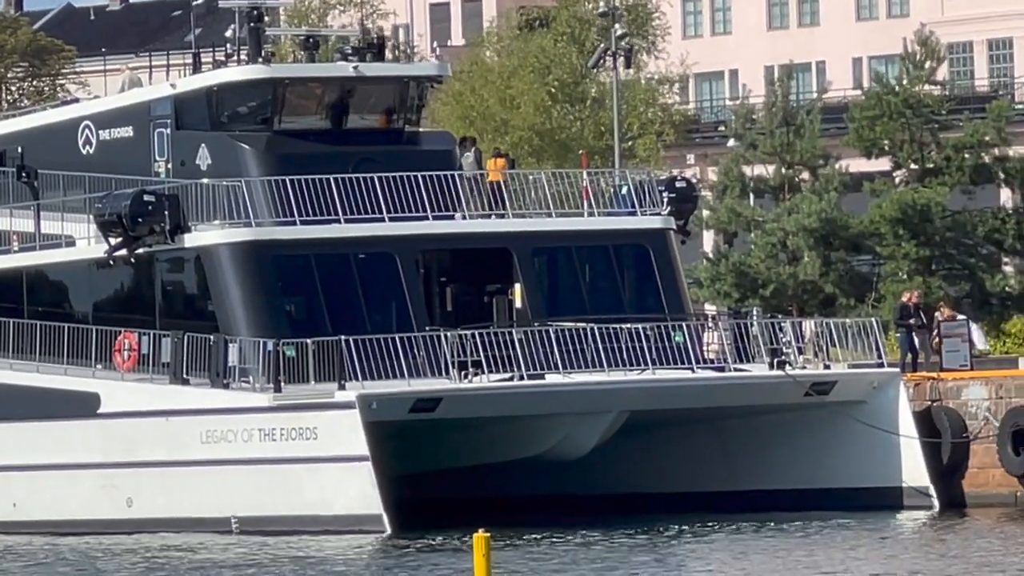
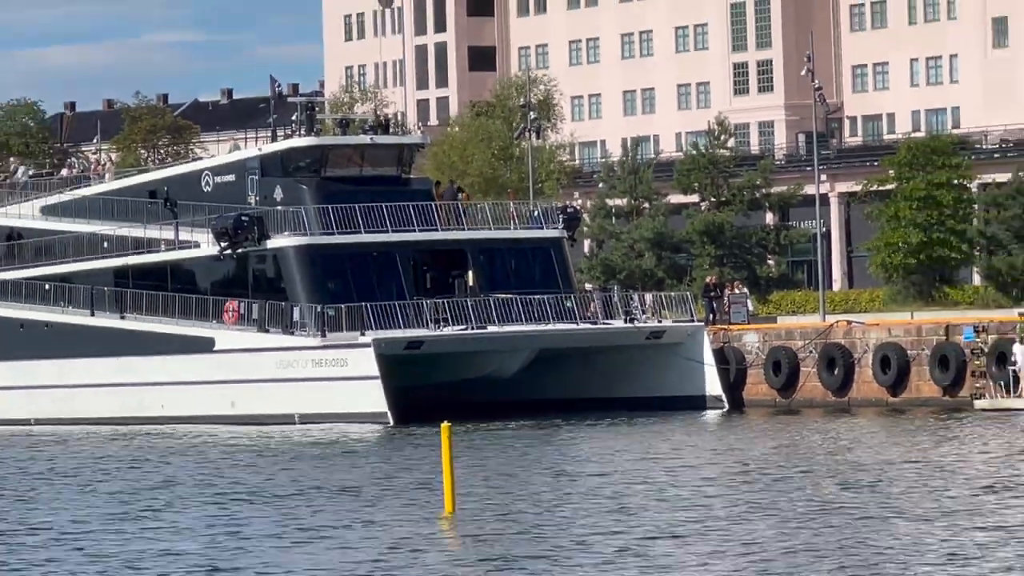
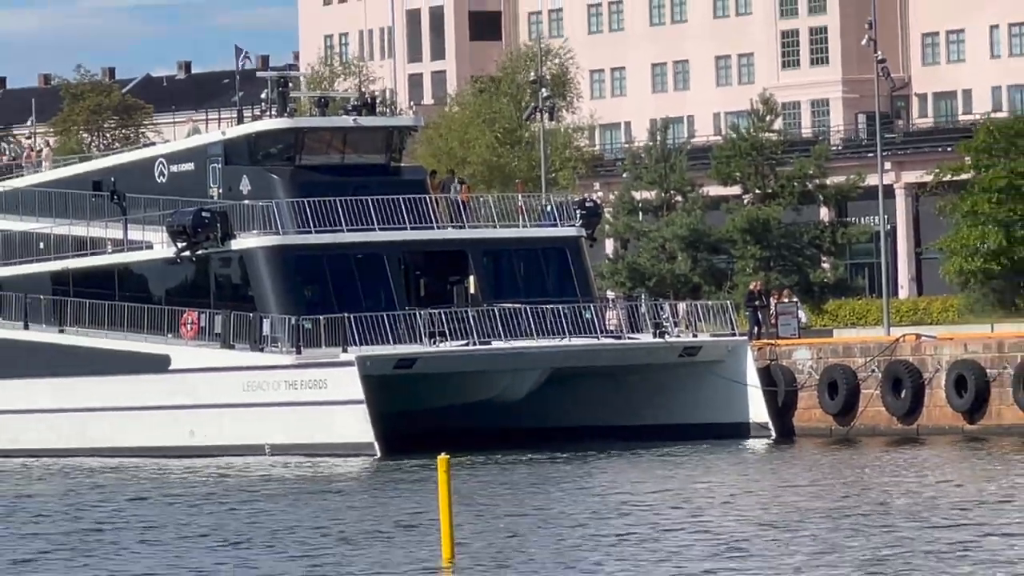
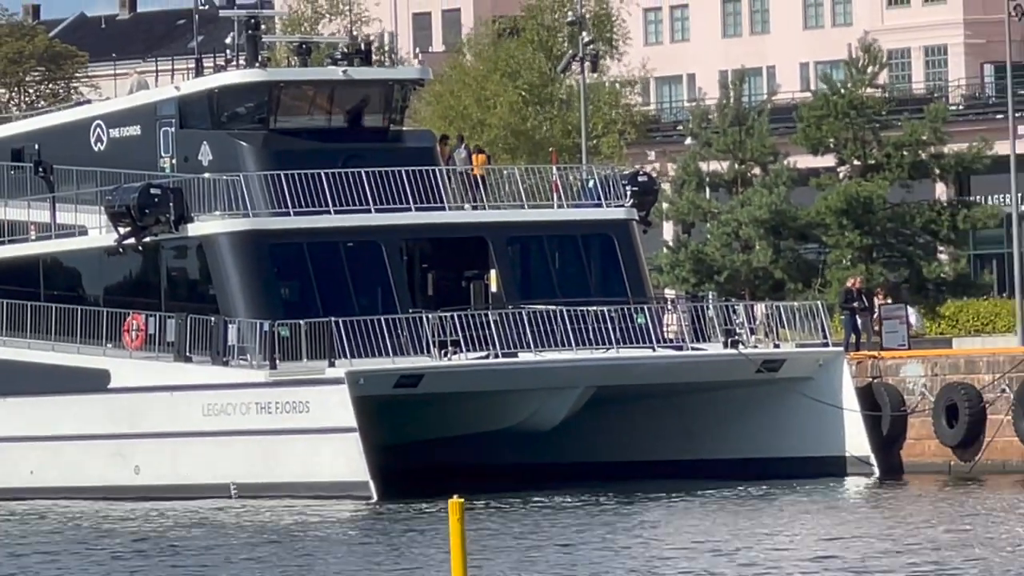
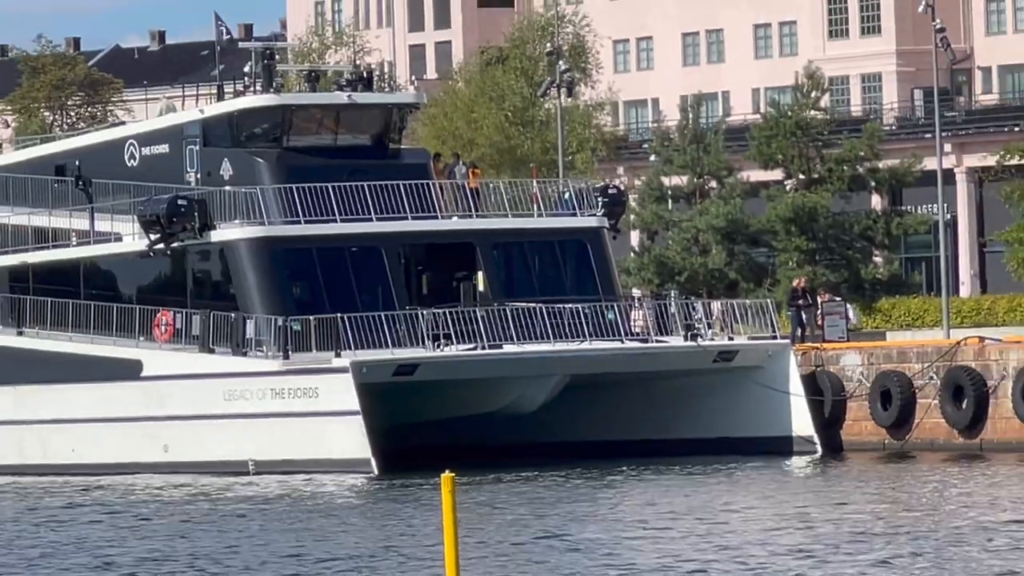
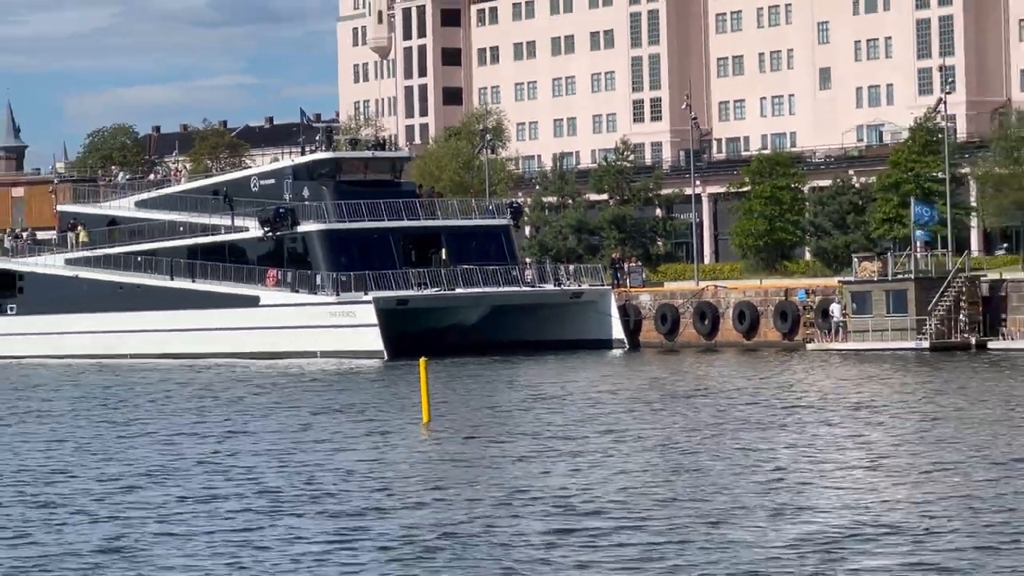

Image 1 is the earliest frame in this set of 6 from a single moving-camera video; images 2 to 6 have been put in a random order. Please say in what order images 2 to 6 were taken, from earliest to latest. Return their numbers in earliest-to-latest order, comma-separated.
4, 5, 3, 2, 6
